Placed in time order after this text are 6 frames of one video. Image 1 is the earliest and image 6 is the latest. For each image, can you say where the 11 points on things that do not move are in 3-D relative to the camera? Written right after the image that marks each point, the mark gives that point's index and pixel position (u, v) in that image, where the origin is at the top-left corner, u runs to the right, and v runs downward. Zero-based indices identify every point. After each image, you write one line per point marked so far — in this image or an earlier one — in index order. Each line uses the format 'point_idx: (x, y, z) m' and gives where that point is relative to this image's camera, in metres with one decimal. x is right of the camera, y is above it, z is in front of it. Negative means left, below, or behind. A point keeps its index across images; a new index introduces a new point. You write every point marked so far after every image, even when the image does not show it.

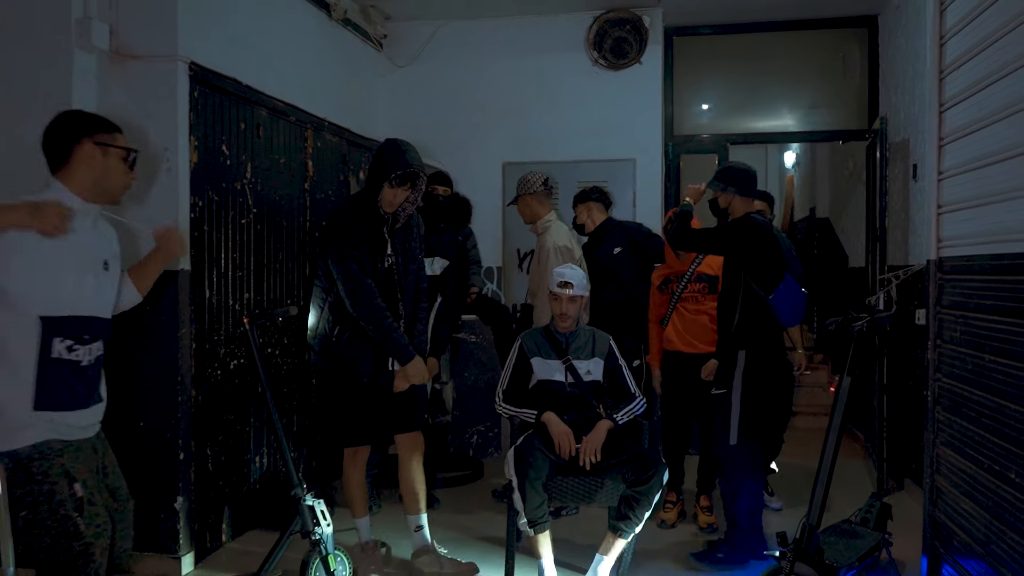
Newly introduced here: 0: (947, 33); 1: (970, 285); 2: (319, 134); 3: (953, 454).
0: (+1.2, +0.7, +2.4) m
1: (+1.2, 0.0, +2.2) m
2: (-0.9, +0.7, +3.9) m
3: (+1.2, -0.4, +2.3) m
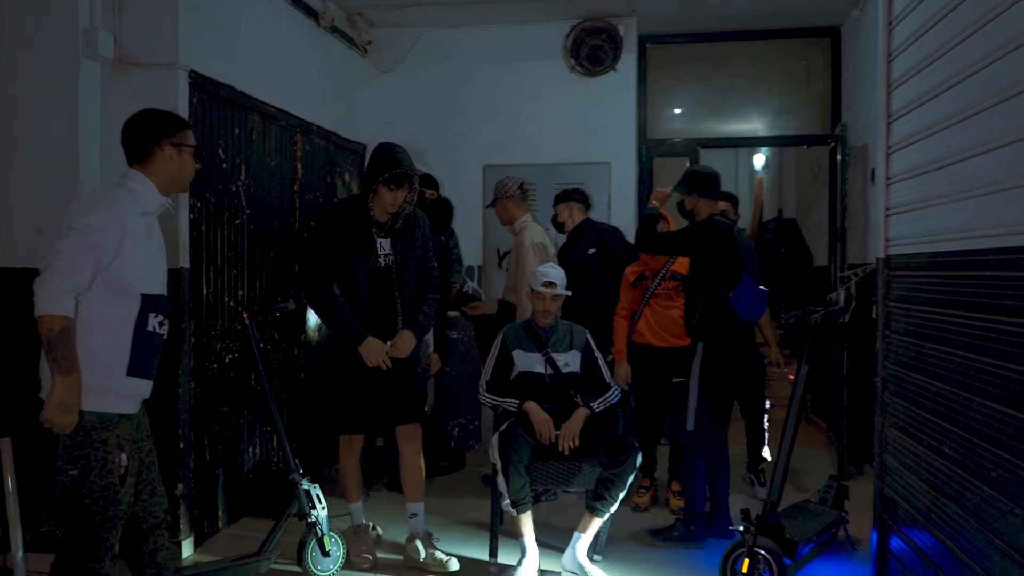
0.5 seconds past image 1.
0: (+1.2, +0.7, +2.6) m
1: (+1.1, 0.0, +2.4) m
2: (-1.0, +0.7, +4.1) m
3: (+1.1, -0.4, +2.5) m
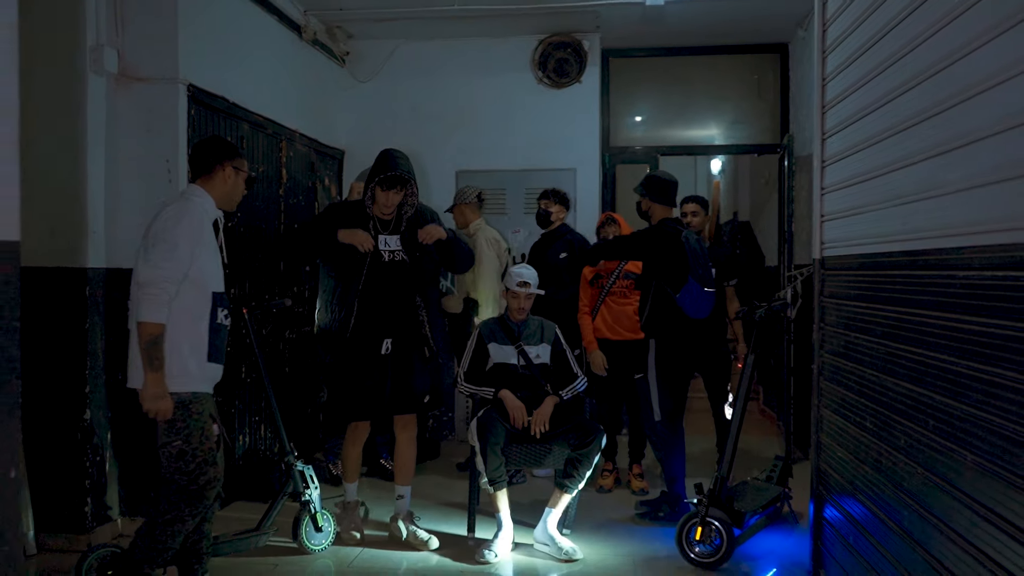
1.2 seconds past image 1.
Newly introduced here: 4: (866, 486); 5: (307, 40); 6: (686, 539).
0: (+1.1, +0.7, +3.0) m
1: (+1.1, 0.0, +2.8) m
2: (-1.1, +0.7, +4.3) m
3: (+1.1, -0.4, +2.8) m
4: (+1.0, -0.6, +2.5) m
5: (-1.1, +1.3, +4.5) m
6: (+0.6, -0.9, +3.1) m
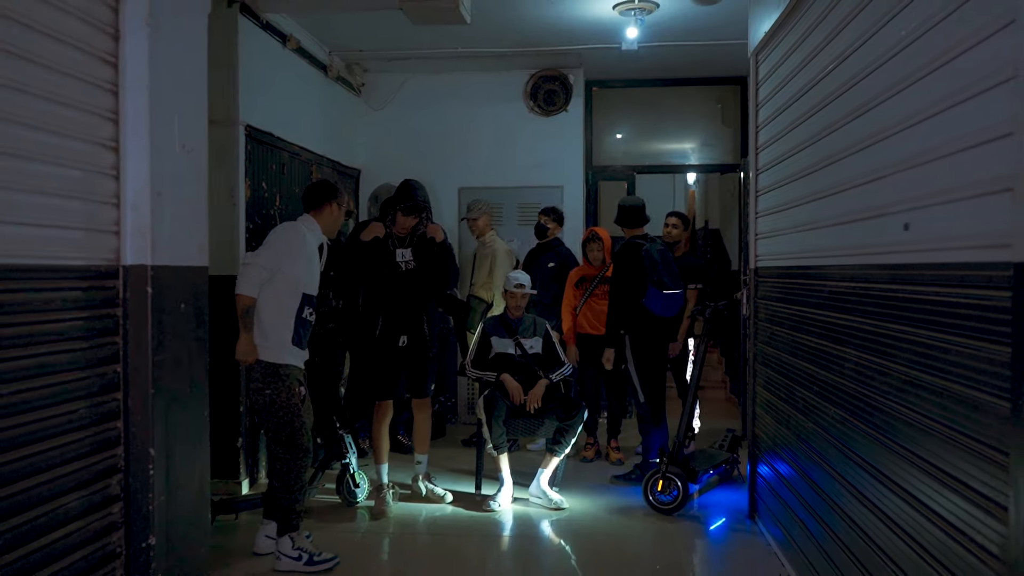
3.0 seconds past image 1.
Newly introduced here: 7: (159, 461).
0: (+1.1, +0.7, +3.7) m
1: (+1.1, 0.0, +3.5) m
2: (-1.2, +0.7, +5.1) m
3: (+1.1, -0.4, +3.6) m
4: (+1.1, -0.6, +3.2) m
5: (-1.1, +1.3, +5.3) m
6: (+0.6, -0.9, +3.8) m
7: (-0.8, -0.4, +1.9) m
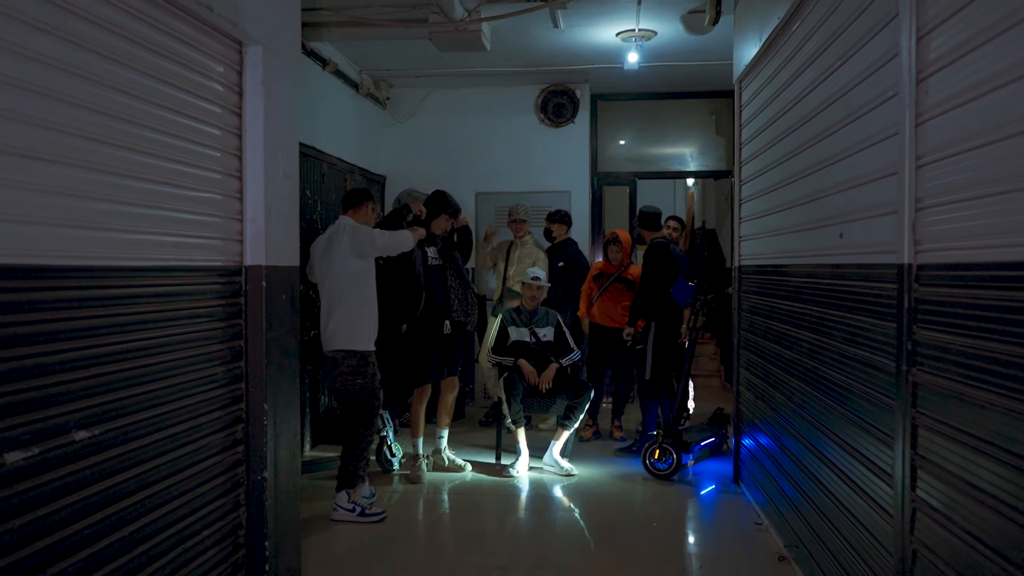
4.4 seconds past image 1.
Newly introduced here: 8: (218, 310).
0: (+1.2, +0.8, +4.3) m
1: (+1.2, 0.0, +4.1) m
2: (-1.1, +0.7, +5.6) m
3: (+1.1, -0.4, +4.1) m
4: (+1.1, -0.6, +3.8) m
5: (-1.0, +1.3, +5.8) m
6: (+0.7, -0.9, +4.4) m
7: (-0.7, -0.4, +2.5) m
8: (-0.8, -0.1, +2.3) m
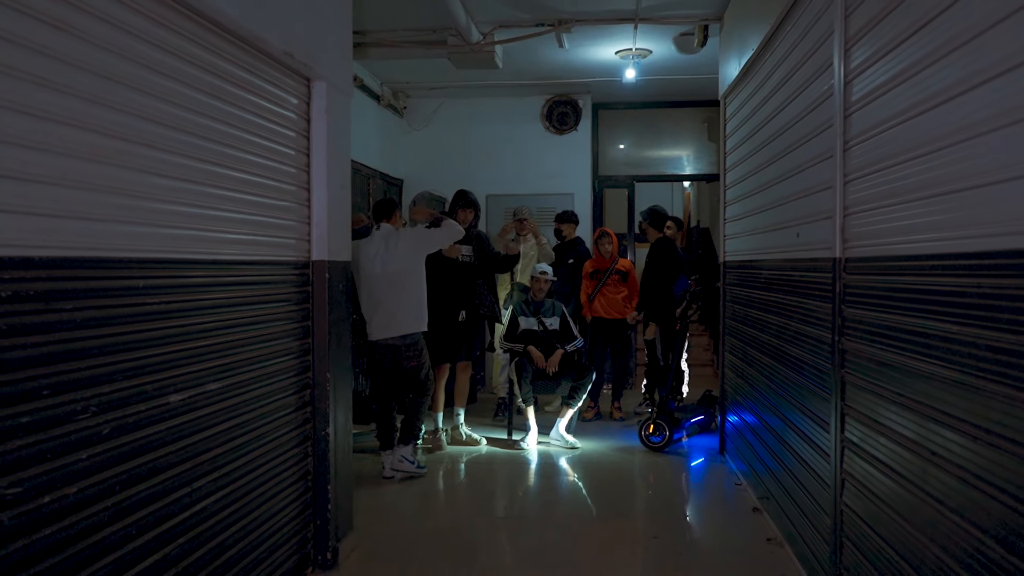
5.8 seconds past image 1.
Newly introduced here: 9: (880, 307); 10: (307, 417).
0: (+1.2, +0.8, +4.8) m
1: (+1.2, +0.1, +4.6) m
2: (-1.0, +0.8, +6.1) m
3: (+1.2, -0.4, +4.7) m
4: (+1.2, -0.5, +4.3) m
5: (-1.0, +1.4, +6.4) m
6: (+0.8, -0.9, +4.9) m
7: (-0.6, -0.3, +3.0) m
8: (-0.7, 0.0, +2.8) m
9: (+1.0, 0.0, +2.2) m
10: (-0.7, -0.4, +2.9) m
